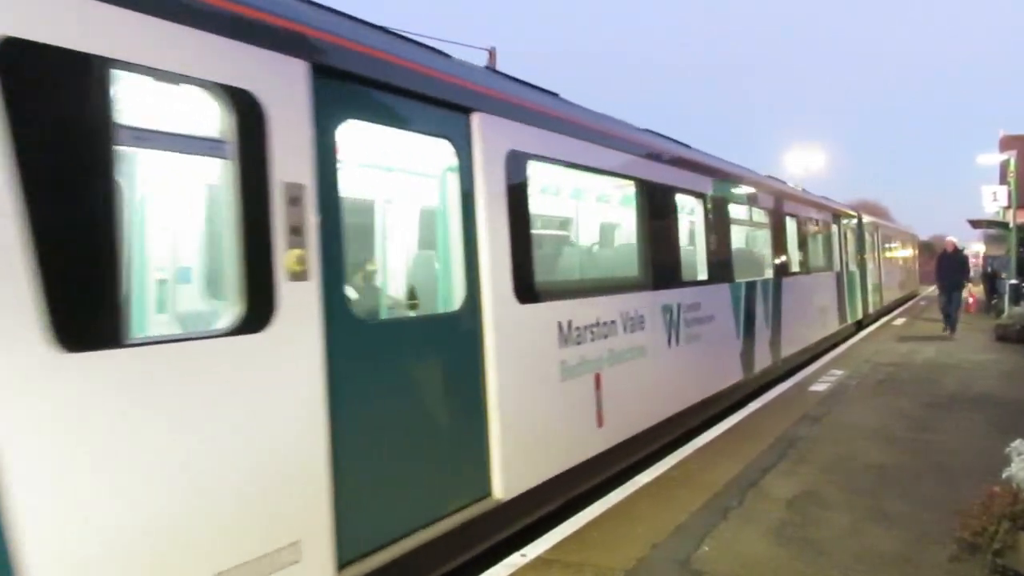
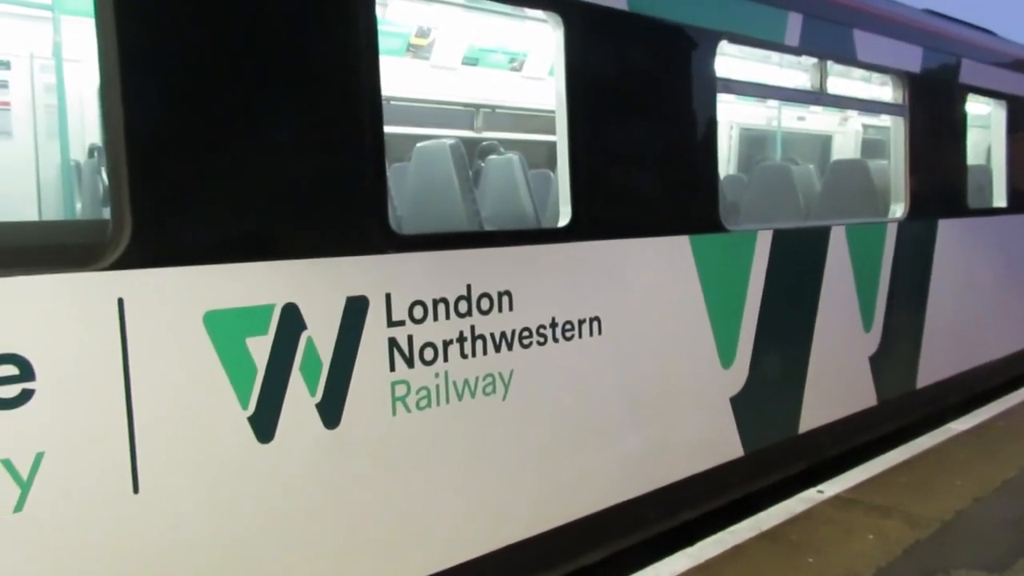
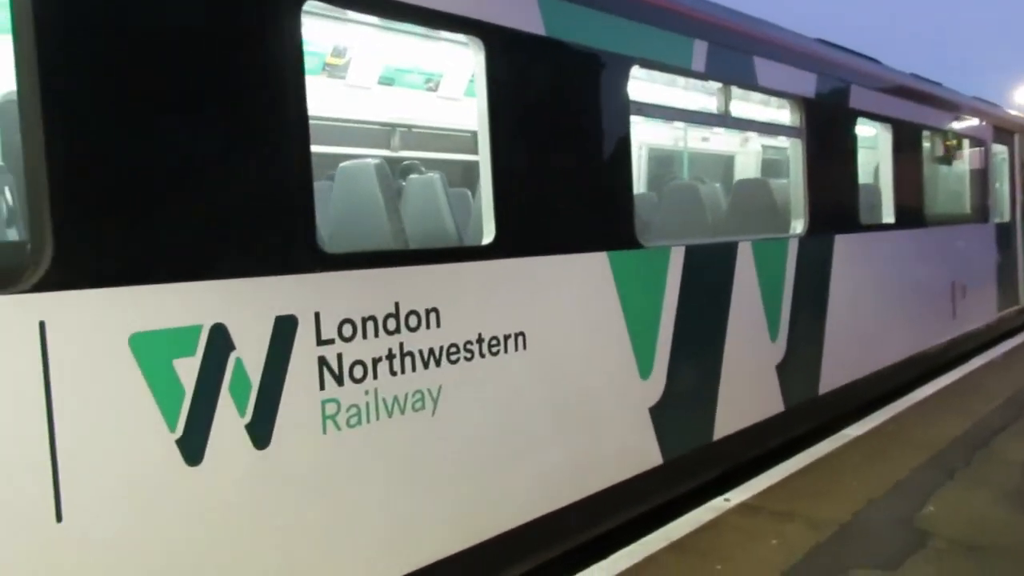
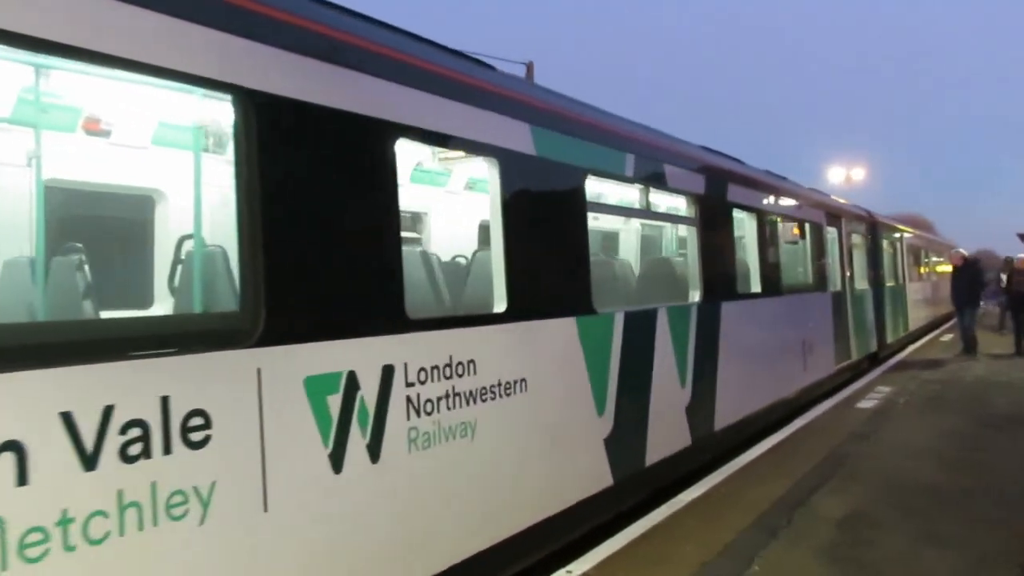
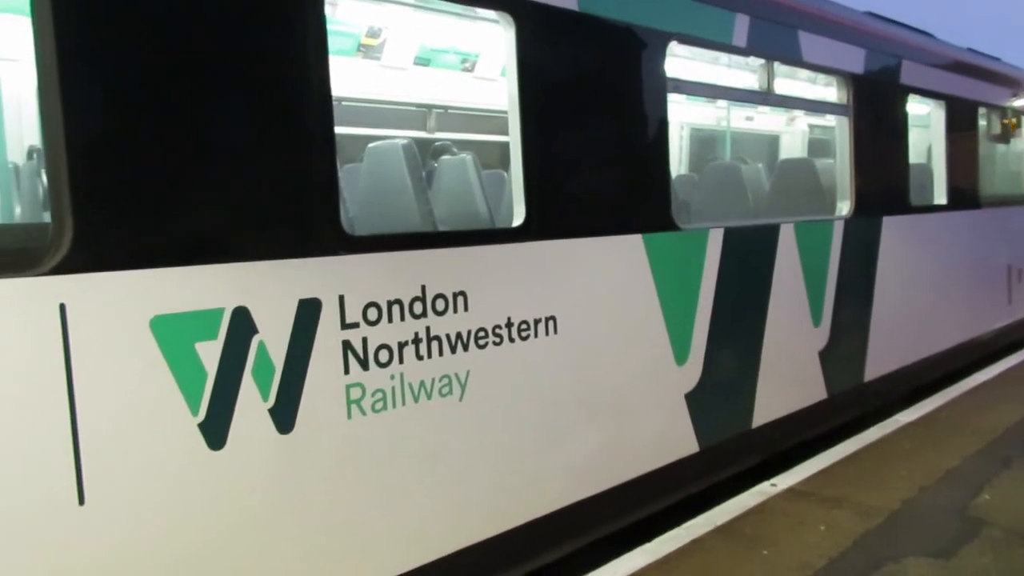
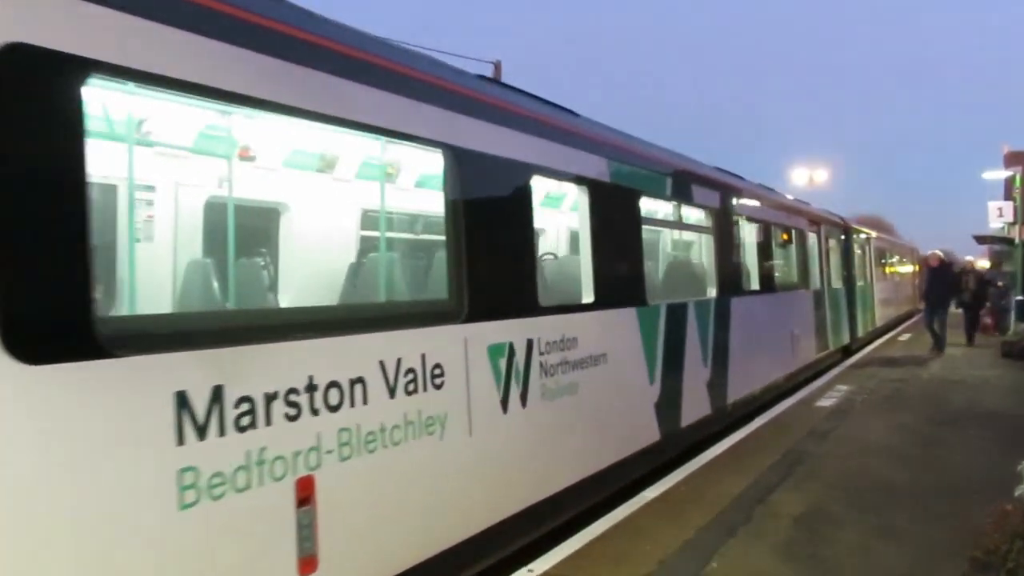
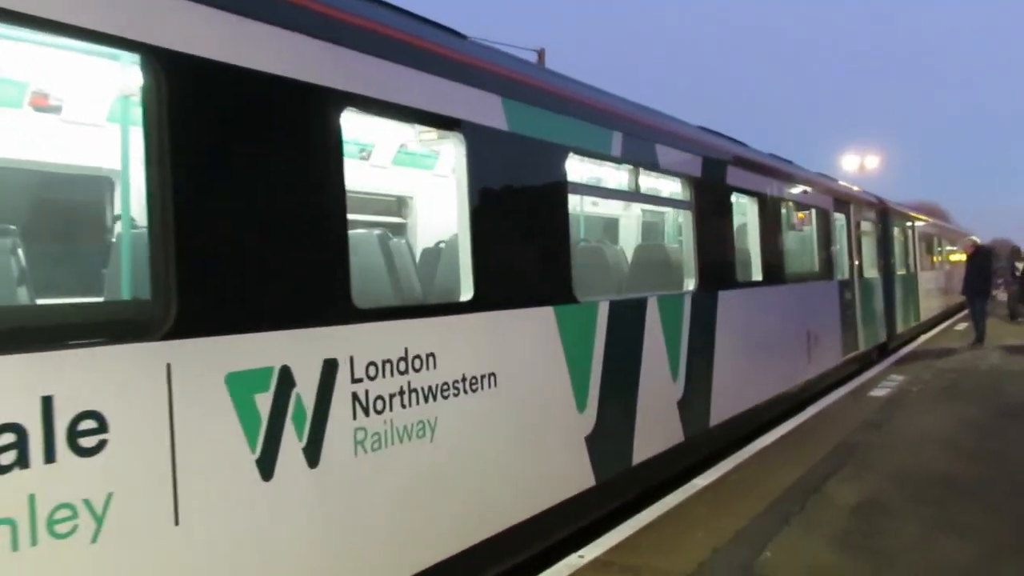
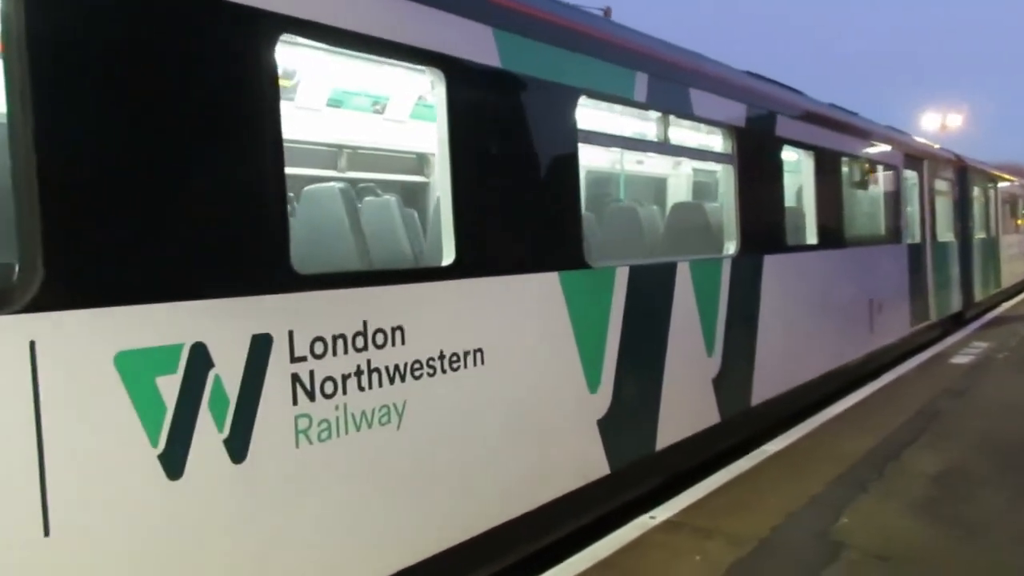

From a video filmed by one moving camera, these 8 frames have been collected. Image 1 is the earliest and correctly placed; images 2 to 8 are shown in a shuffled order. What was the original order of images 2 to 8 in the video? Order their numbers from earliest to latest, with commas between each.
6, 4, 7, 8, 3, 5, 2
